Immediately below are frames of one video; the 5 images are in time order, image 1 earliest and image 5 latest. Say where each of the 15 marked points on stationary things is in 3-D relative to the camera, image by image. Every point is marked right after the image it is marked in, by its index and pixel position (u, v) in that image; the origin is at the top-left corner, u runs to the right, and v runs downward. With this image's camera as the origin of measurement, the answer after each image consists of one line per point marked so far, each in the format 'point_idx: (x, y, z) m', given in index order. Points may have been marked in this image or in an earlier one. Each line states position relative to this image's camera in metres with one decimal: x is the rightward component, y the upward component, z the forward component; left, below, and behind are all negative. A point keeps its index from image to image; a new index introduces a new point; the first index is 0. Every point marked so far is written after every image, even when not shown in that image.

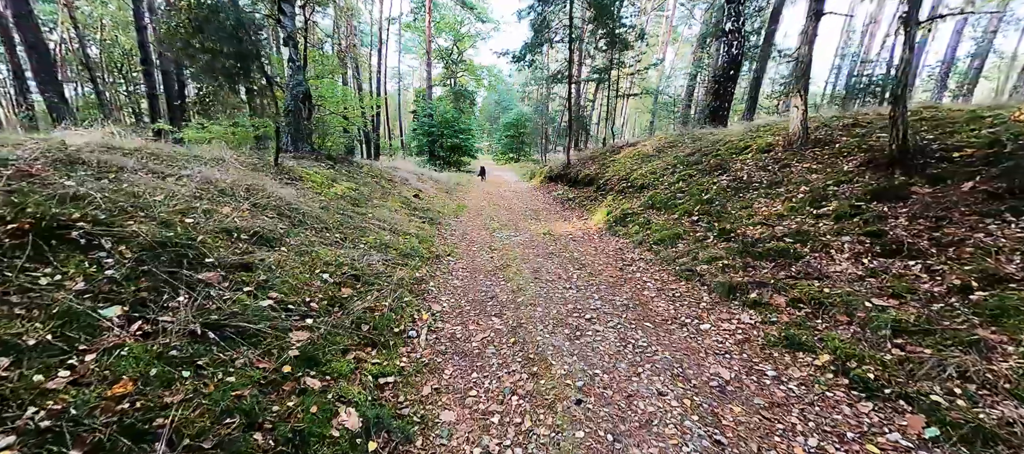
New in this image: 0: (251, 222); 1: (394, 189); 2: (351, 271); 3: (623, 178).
0: (-3.4, 0.0, +4.9) m
1: (-3.9, +1.2, +12.5) m
2: (-2.2, -0.6, +5.1) m
3: (+3.6, +1.6, +12.2) m
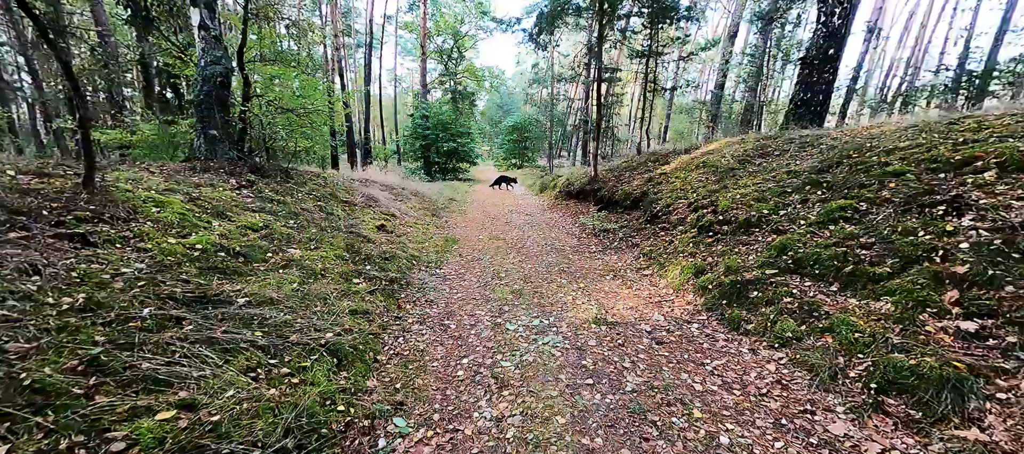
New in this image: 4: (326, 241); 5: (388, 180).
0: (-3.1, -0.9, +0.6) m
1: (-3.6, +0.2, +8.2) m
2: (-1.9, -1.6, +0.8) m
3: (+3.9, +0.5, +7.9) m
4: (-3.2, -0.3, +6.5) m
5: (-4.9, +1.8, +14.8) m
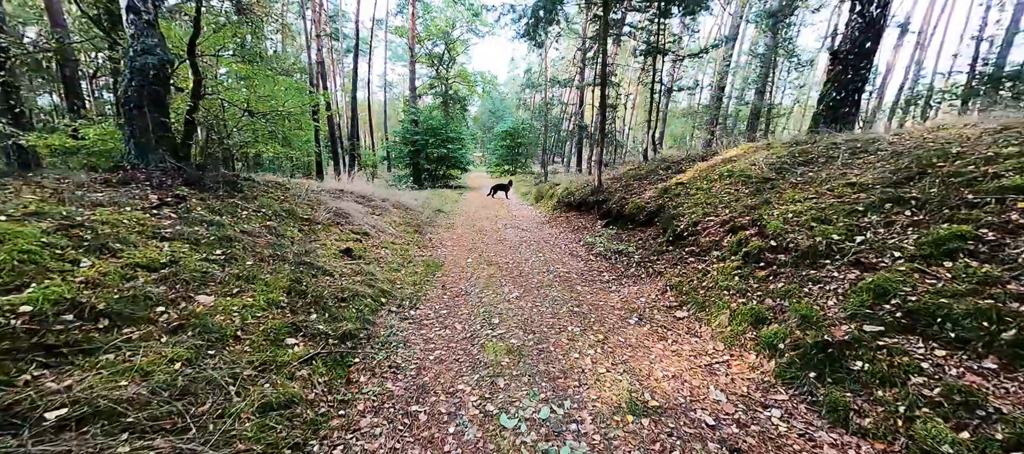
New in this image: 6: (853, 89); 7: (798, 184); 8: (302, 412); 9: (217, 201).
0: (-3.0, -1.3, -1.0) m
1: (-3.7, -0.3, +6.6) m
2: (-1.8, -1.9, -0.8) m
3: (+3.8, +0.1, +6.4) m
4: (-3.3, -0.7, +4.9) m
5: (-5.1, +1.3, +13.2) m
6: (+8.7, +3.5, +9.7) m
7: (+5.0, +0.8, +6.7) m
8: (-1.7, -1.5, +3.1) m
9: (-5.4, +0.5, +6.8) m
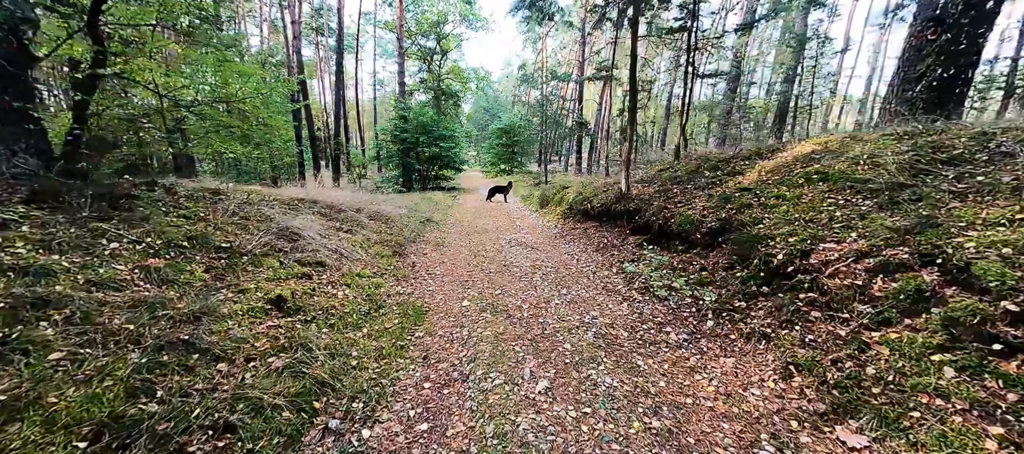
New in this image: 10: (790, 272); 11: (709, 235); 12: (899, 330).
0: (-2.7, -1.8, -3.5) m
1: (-3.4, -0.7, +4.2) m
2: (-1.5, -2.4, -3.2) m
3: (+4.0, -0.3, +4.1) m
4: (-3.0, -1.1, +2.5) m
5: (-5.0, +0.8, +10.8) m
6: (+8.9, +3.2, +7.4) m
7: (+5.3, +0.4, +4.3) m
8: (-1.4, -2.0, +0.7) m
9: (-5.2, 0.0, +4.4) m
10: (+3.5, -0.6, +4.6) m
11: (+3.3, -0.1, +6.3) m
12: (+3.5, -0.9, +3.4) m
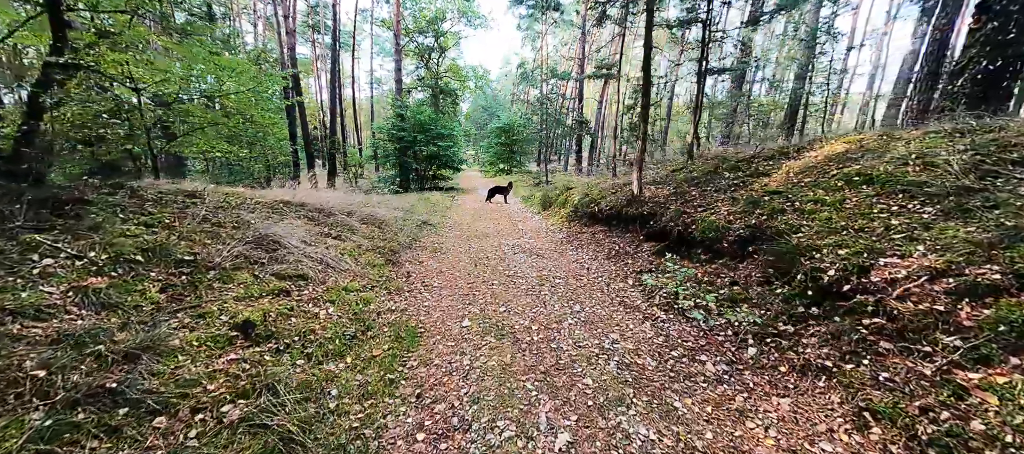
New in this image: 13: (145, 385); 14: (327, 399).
0: (-2.5, -1.9, -4.2) m
1: (-3.3, -0.9, +3.5) m
2: (-1.3, -2.5, -3.9) m
3: (+4.1, -0.4, +3.4) m
4: (-2.9, -1.3, +1.8) m
5: (-4.9, +0.7, +10.1) m
6: (+9.0, +3.1, +6.7) m
7: (+5.4, +0.2, +3.7) m
8: (-1.3, -2.1, 0.0) m
9: (-5.1, -0.1, +3.7) m
10: (+3.5, -0.7, +4.0) m
11: (+3.4, -0.3, +5.6) m
12: (+3.6, -1.1, +2.7) m
13: (-2.7, -1.2, +2.7) m
14: (-1.6, -1.5, +3.3) m
